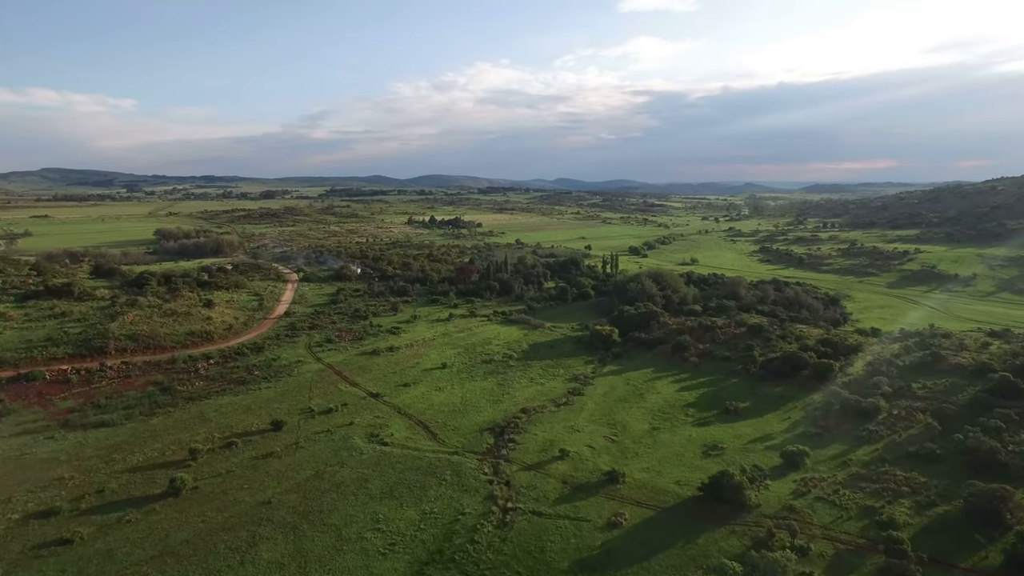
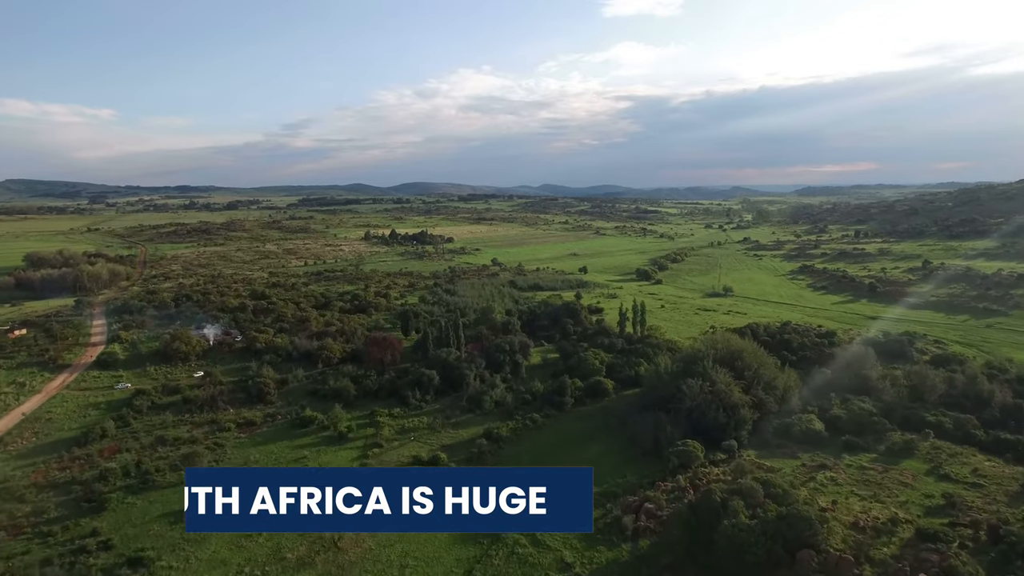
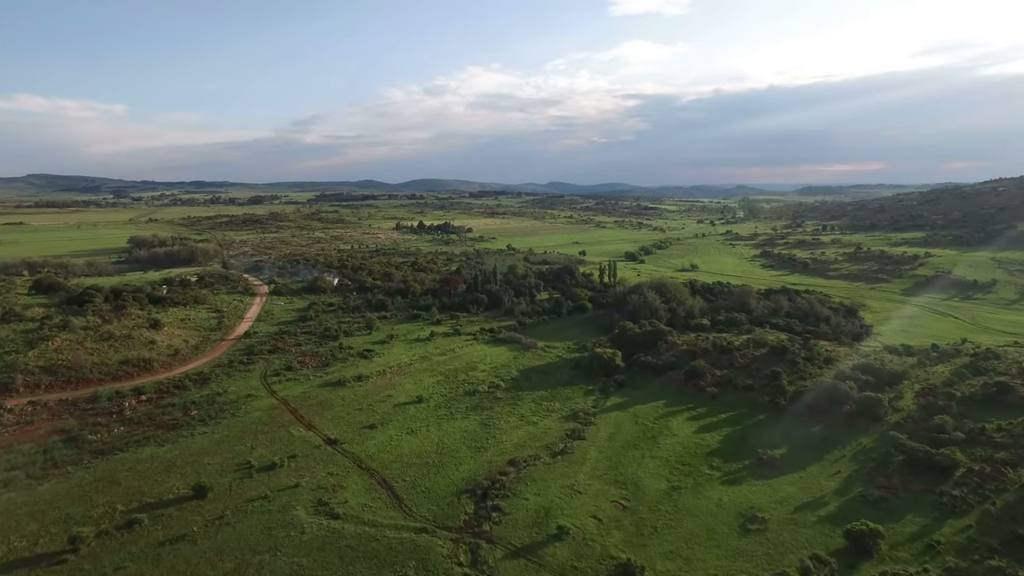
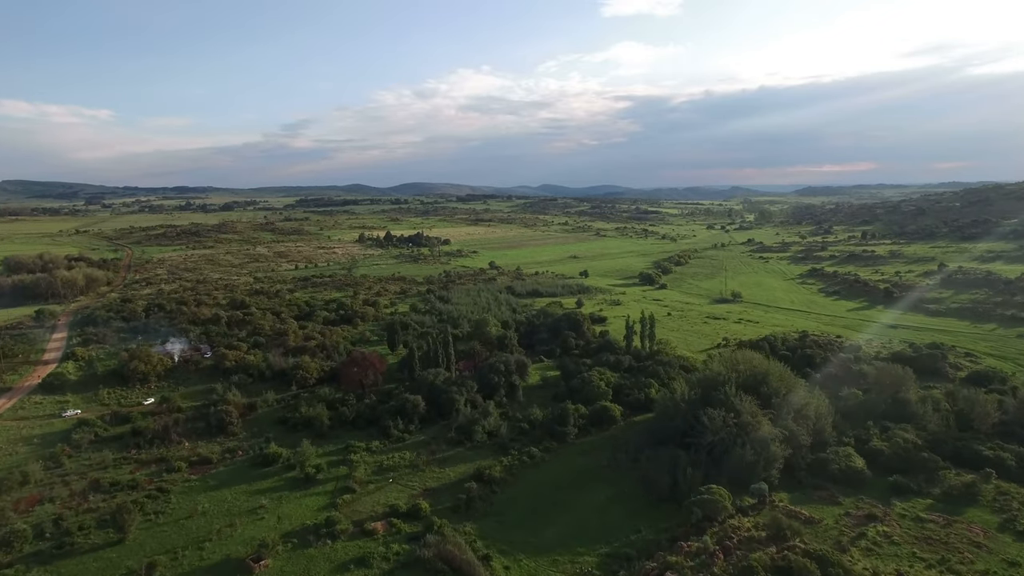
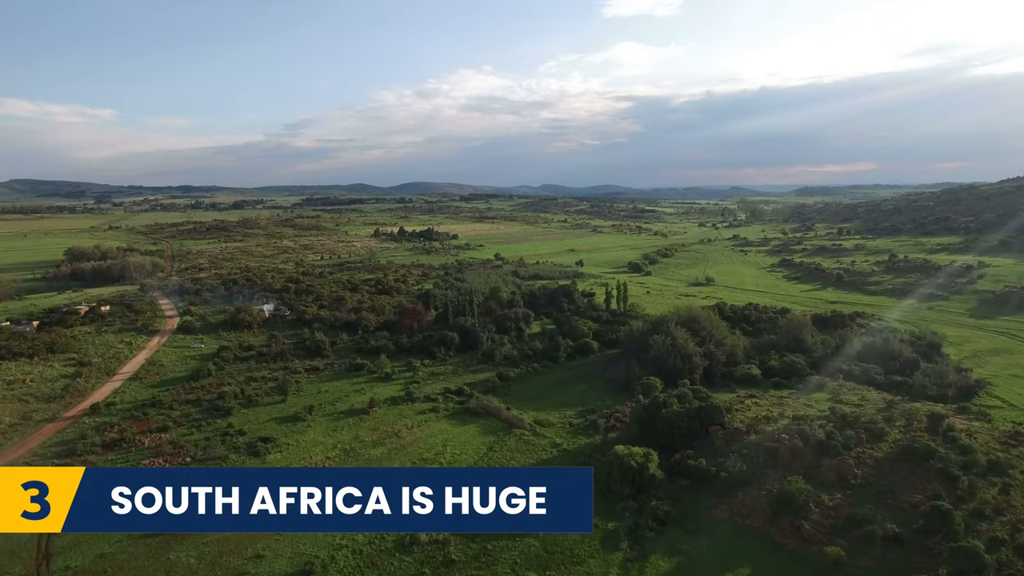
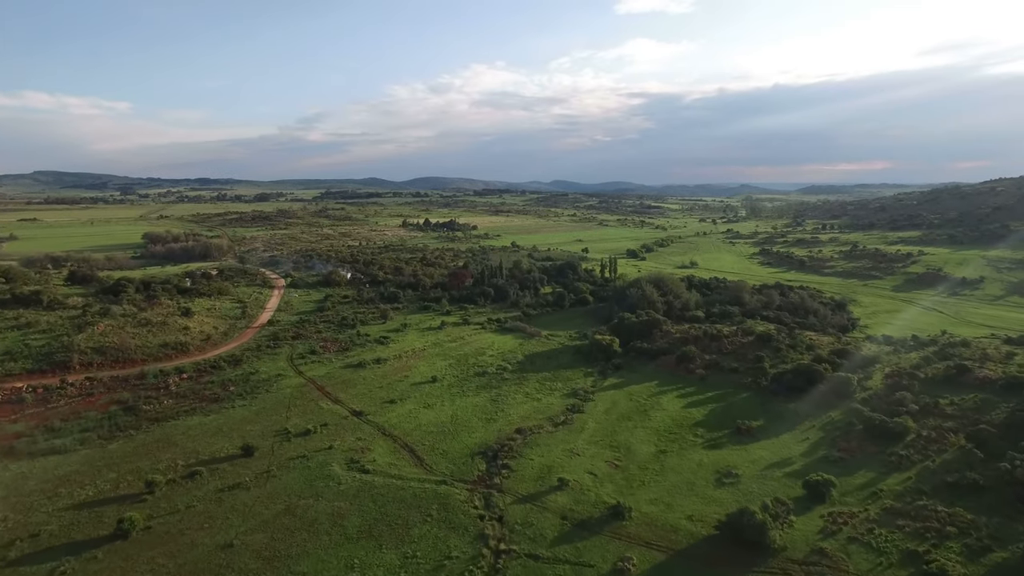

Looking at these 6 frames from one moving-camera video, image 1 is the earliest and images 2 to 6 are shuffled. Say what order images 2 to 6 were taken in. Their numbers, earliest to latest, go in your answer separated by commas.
6, 3, 5, 2, 4
